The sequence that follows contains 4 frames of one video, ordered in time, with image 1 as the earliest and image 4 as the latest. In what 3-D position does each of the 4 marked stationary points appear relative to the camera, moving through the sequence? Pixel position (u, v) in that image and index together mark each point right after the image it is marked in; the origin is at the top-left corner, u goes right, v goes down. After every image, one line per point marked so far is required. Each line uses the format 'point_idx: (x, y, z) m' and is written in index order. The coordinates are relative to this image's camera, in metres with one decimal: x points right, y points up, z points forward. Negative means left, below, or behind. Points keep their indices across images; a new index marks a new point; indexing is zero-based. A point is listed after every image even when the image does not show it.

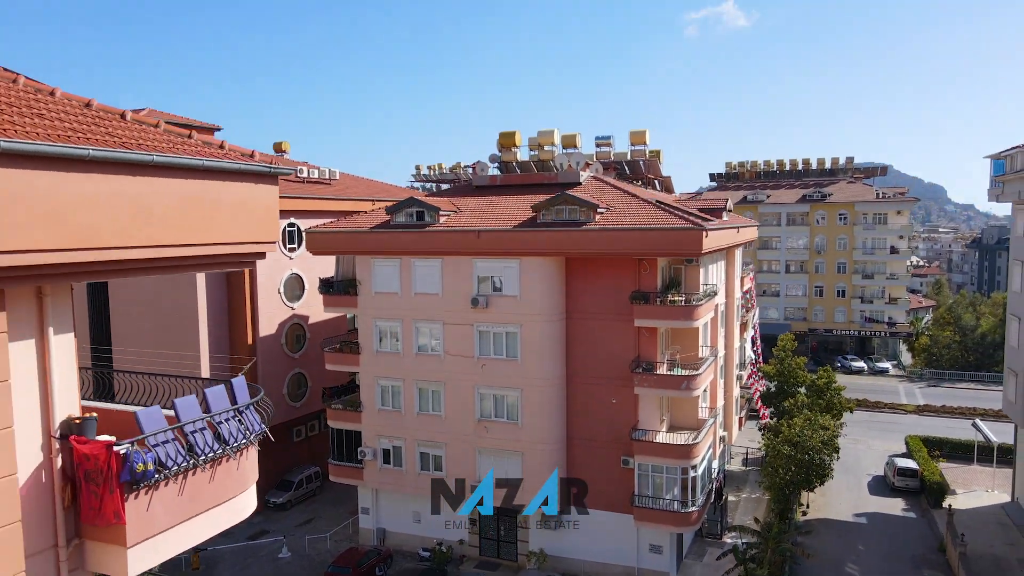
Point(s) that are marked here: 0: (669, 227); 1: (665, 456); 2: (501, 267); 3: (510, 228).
0: (+4.1, +1.6, +17.7) m
1: (+4.1, -4.5, +18.6) m
2: (-0.3, +0.6, +19.6) m
3: (-0.1, +1.7, +19.2) m
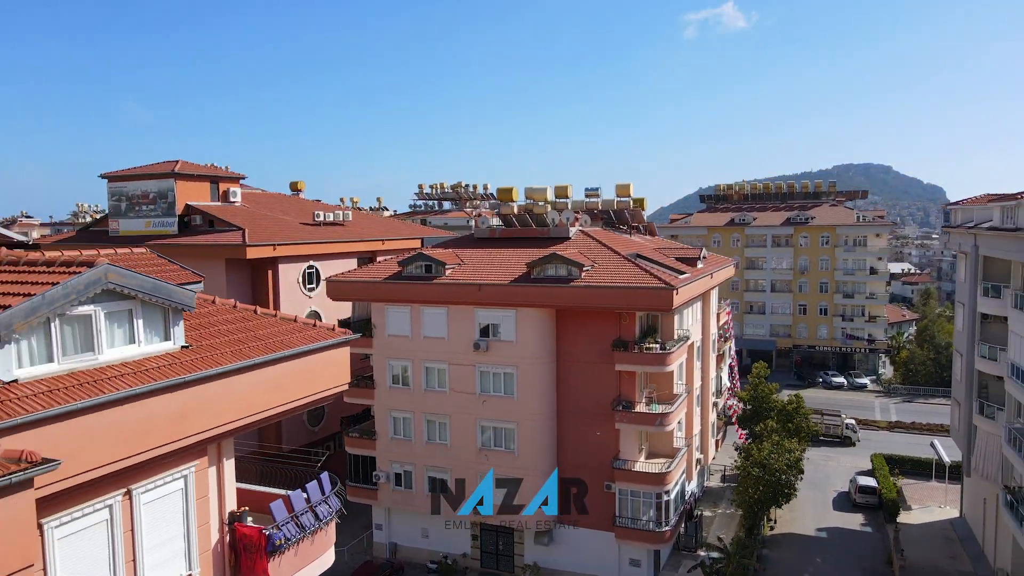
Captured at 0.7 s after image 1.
0: (+4.0, +0.1, +20.5) m
1: (+4.1, -6.0, +21.4) m
2: (-0.4, -0.9, +22.4) m
3: (-0.2, +0.2, +22.0) m
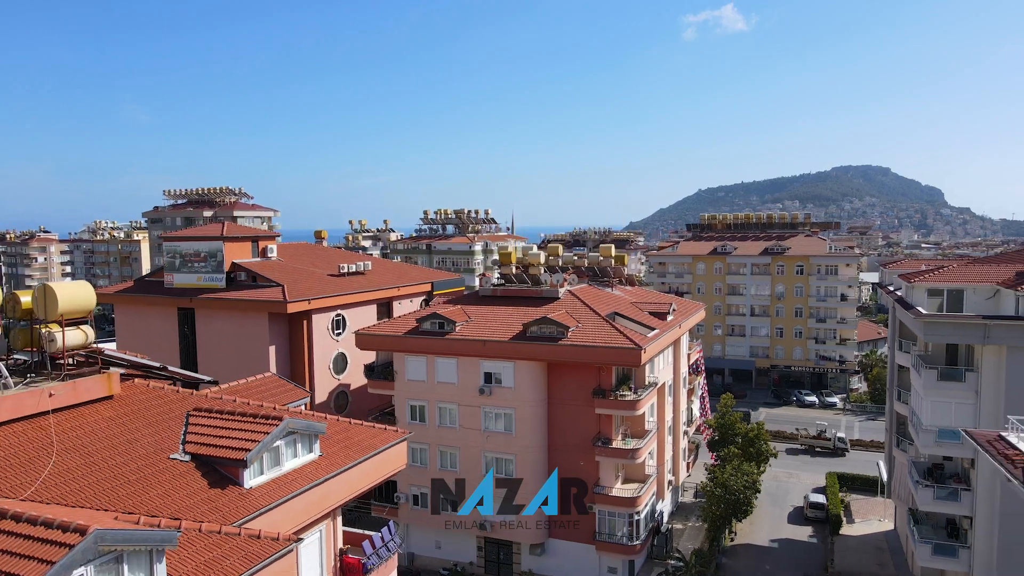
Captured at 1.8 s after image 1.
0: (+3.9, -2.1, +25.2) m
1: (+4.0, -8.2, +26.1) m
2: (-0.4, -3.1, +27.1) m
3: (-0.2, -2.0, +26.7) m
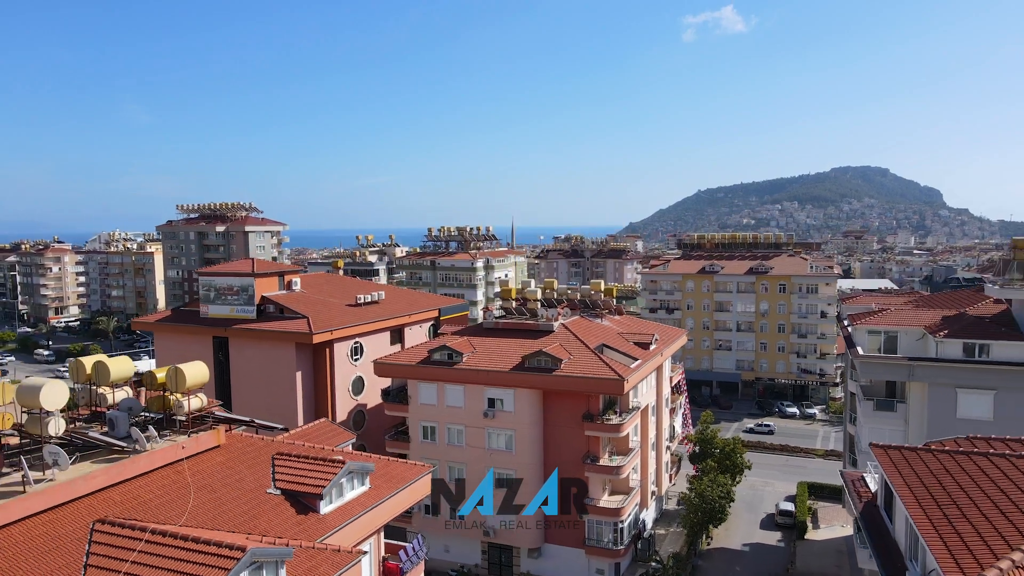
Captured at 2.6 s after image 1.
0: (+3.9, -3.7, +29.1) m
1: (+4.0, -9.9, +30.0) m
2: (-0.4, -4.7, +31.0) m
3: (-0.2, -3.6, +30.6) m
